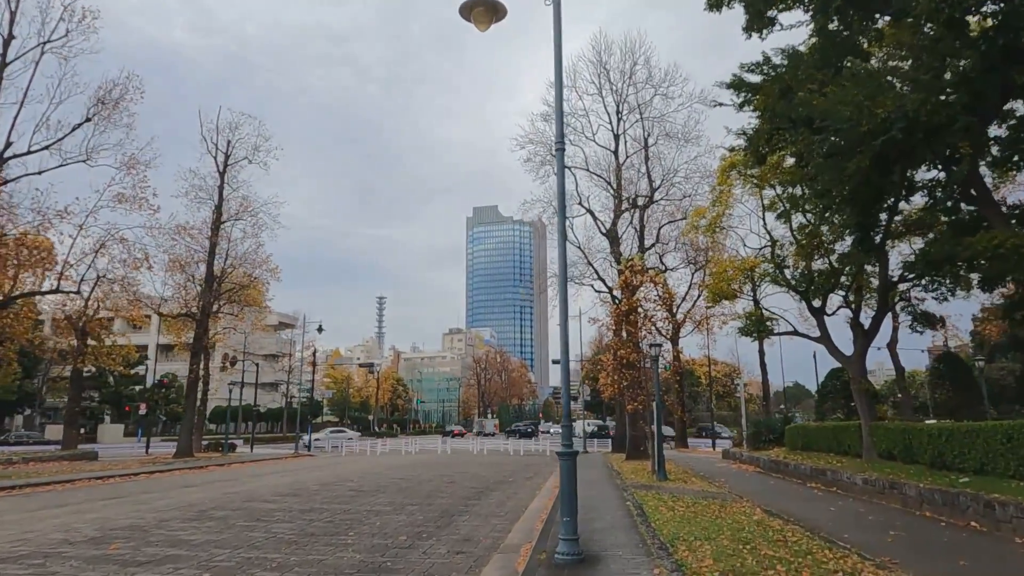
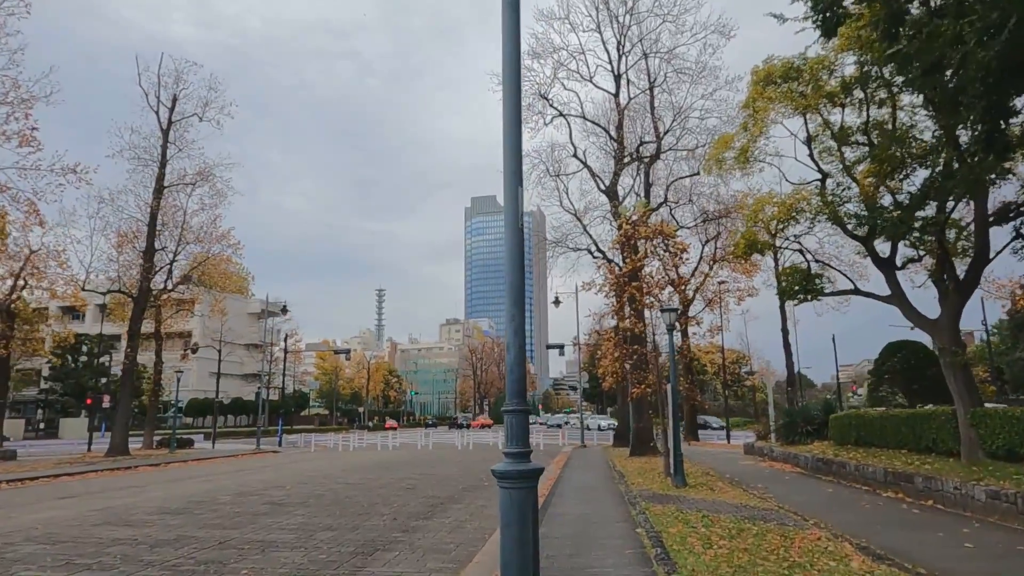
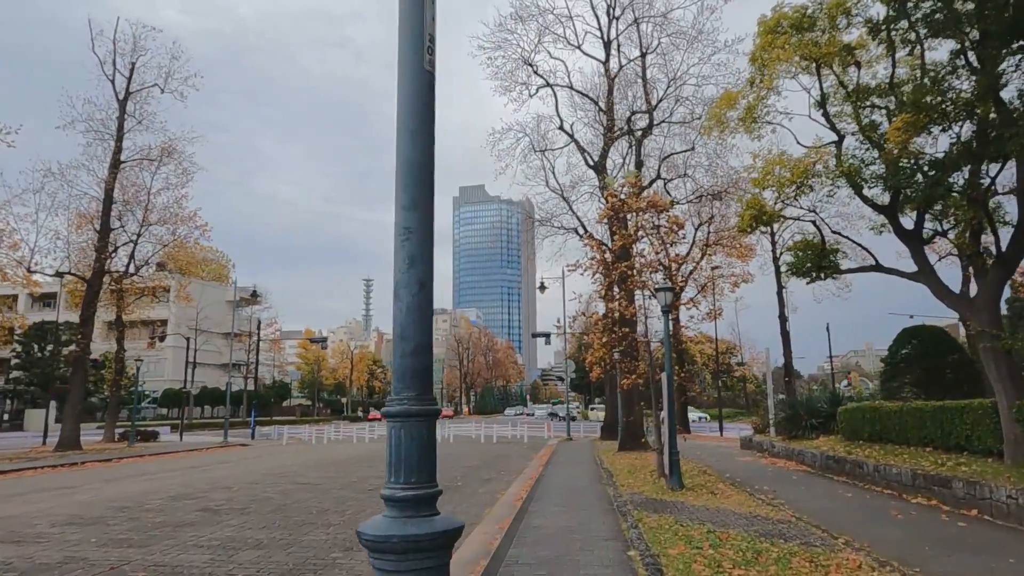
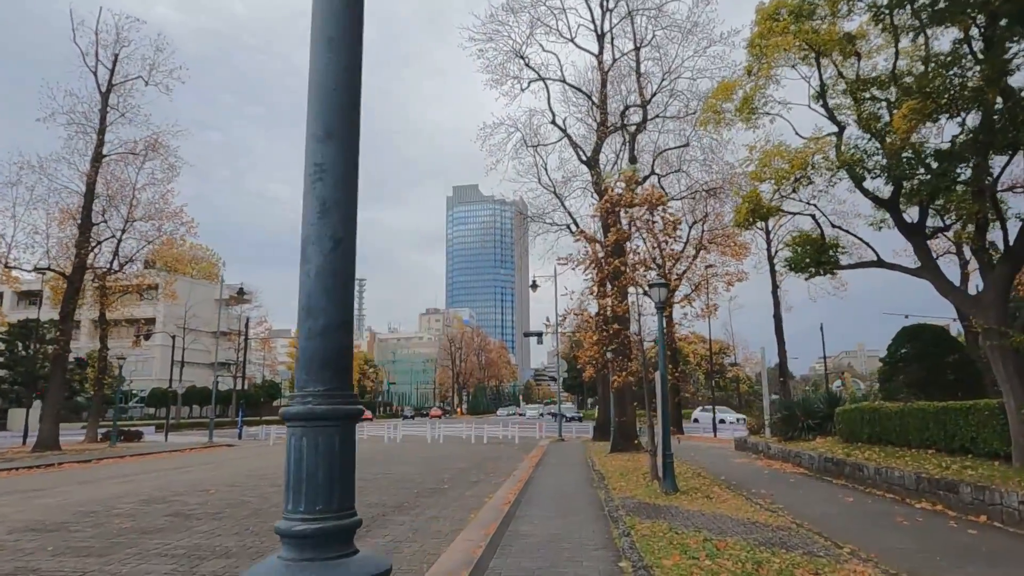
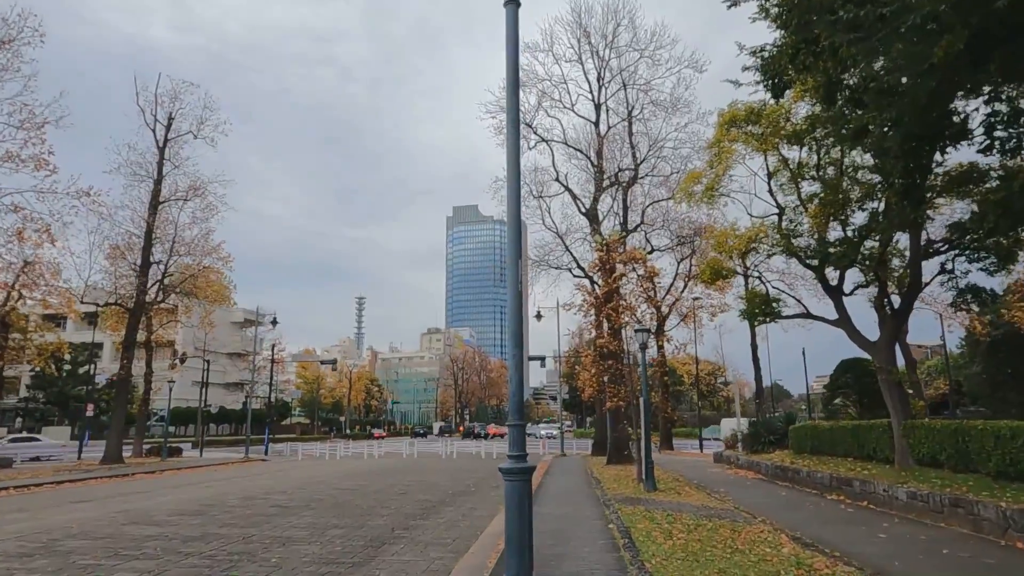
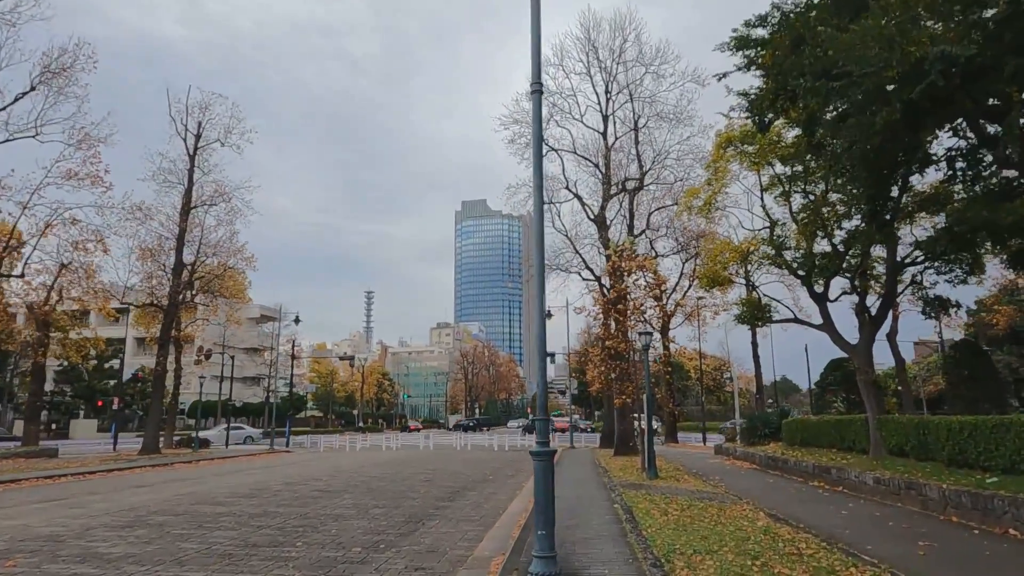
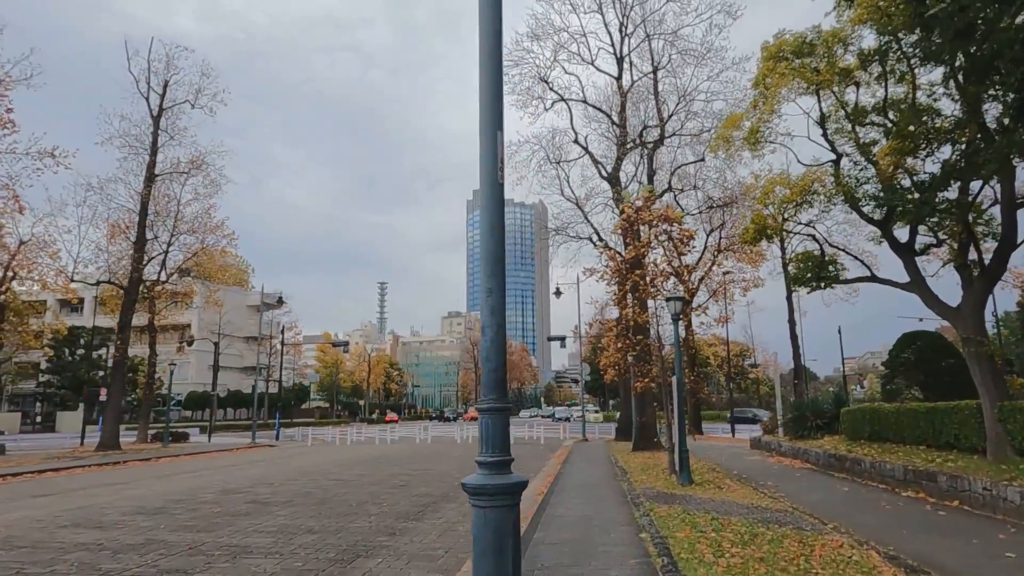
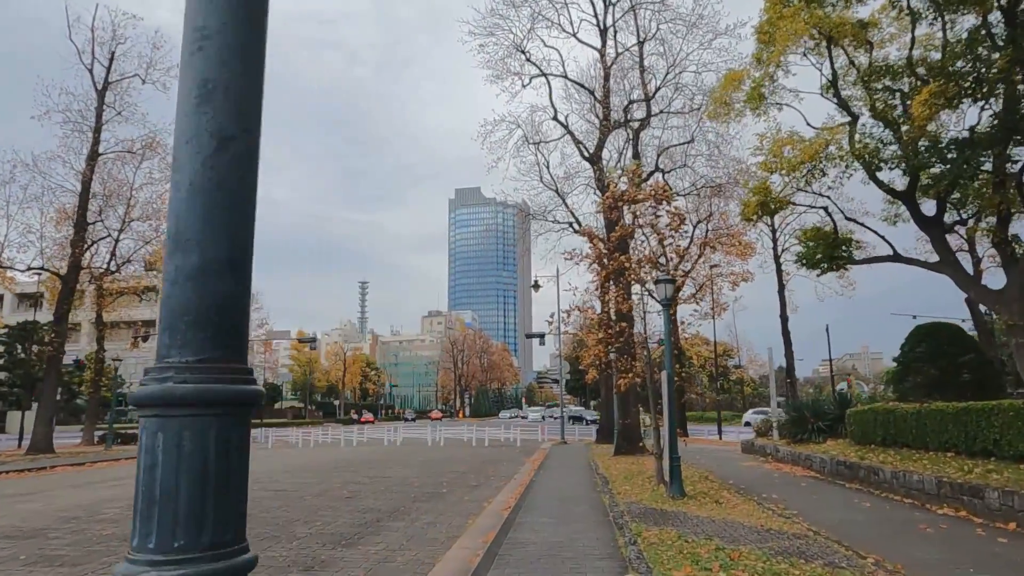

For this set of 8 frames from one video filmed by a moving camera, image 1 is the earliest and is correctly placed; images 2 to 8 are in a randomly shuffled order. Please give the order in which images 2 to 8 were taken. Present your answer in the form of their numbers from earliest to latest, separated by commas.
6, 5, 2, 7, 3, 4, 8
